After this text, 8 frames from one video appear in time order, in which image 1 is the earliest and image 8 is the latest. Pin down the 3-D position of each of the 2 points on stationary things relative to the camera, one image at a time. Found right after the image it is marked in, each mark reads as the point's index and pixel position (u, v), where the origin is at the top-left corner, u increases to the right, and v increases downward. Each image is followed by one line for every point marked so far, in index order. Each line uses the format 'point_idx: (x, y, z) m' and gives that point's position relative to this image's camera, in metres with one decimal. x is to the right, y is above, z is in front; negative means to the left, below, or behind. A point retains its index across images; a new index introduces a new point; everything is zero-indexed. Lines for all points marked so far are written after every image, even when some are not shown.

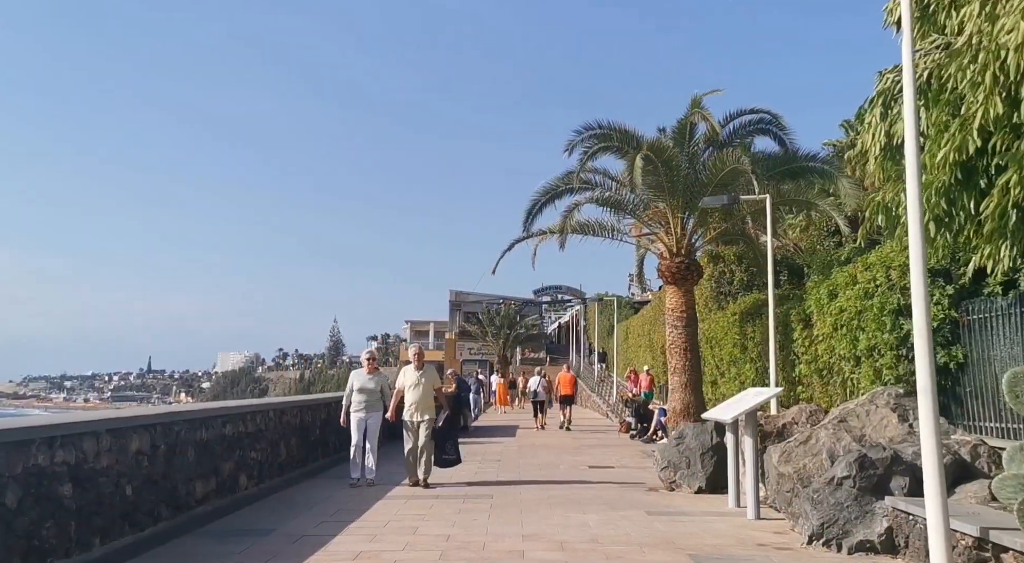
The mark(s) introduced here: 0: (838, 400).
0: (+5.2, -1.9, +12.7) m
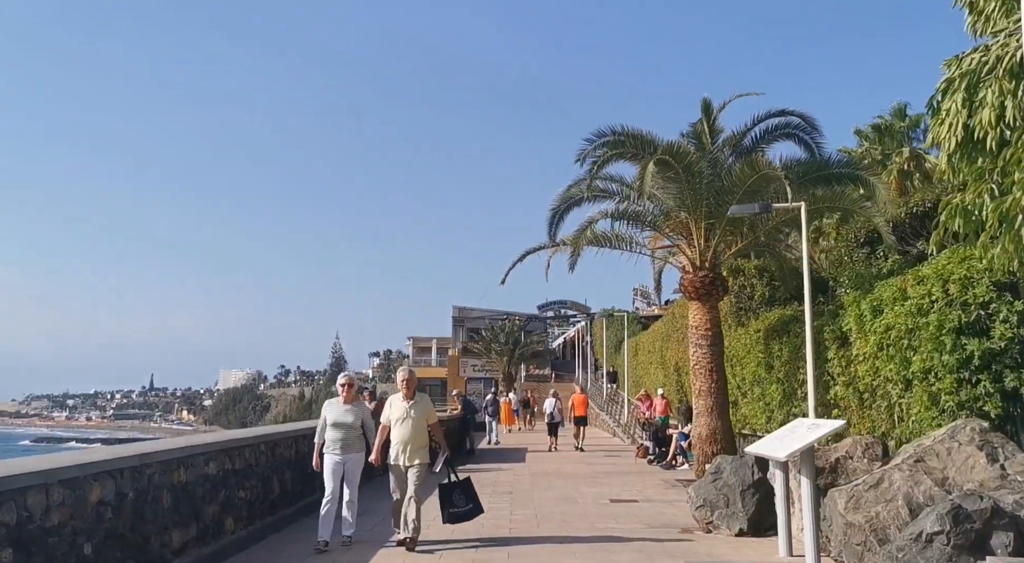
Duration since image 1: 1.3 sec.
0: (+5.4, -2.1, +11.6) m
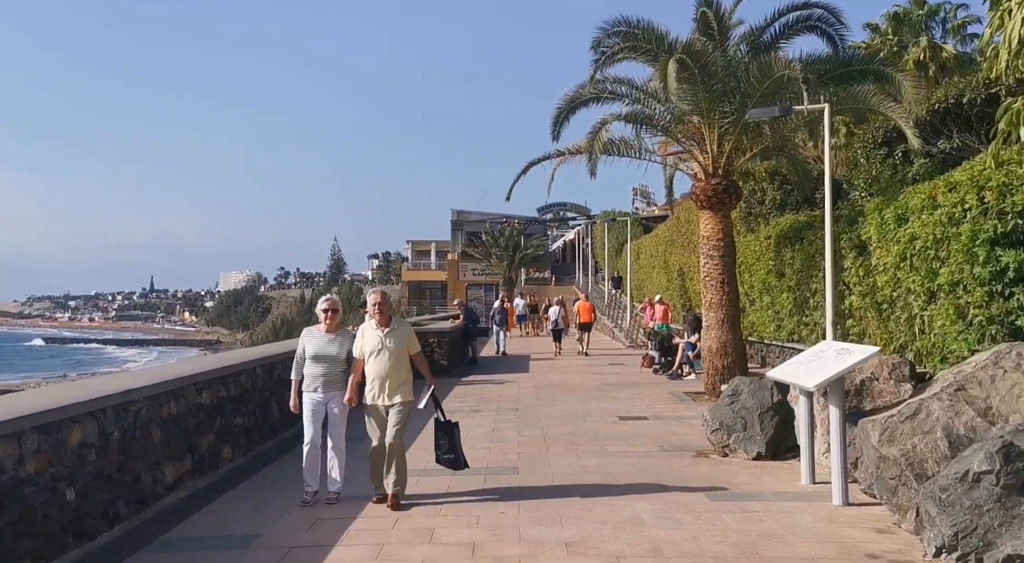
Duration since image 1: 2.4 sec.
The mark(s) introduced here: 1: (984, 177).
0: (+5.5, -0.8, +11.2) m
1: (+5.2, +1.2, +8.9) m
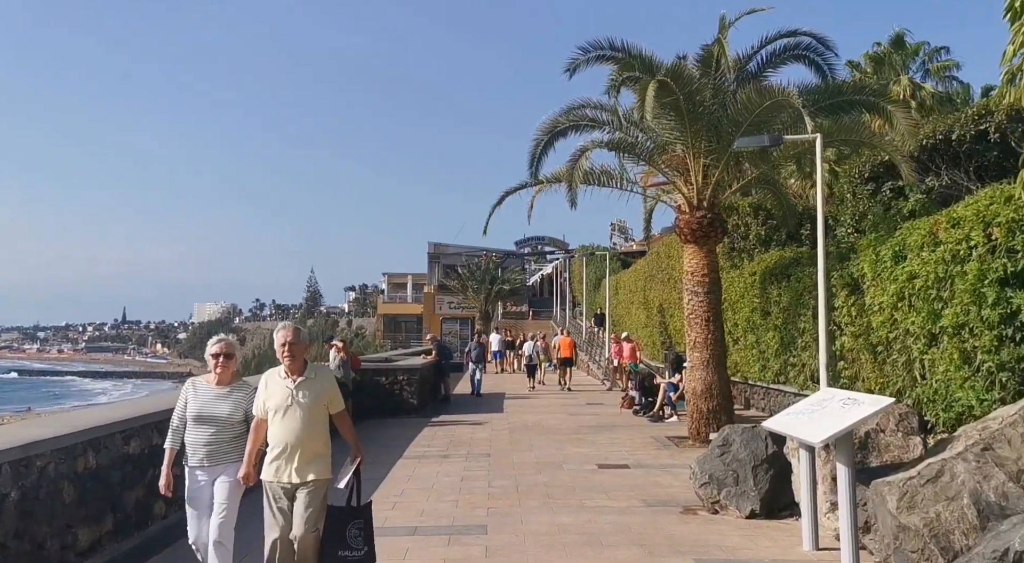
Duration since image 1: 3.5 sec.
0: (+5.1, -1.4, +10.5) m
1: (+4.9, +0.7, +8.2) m
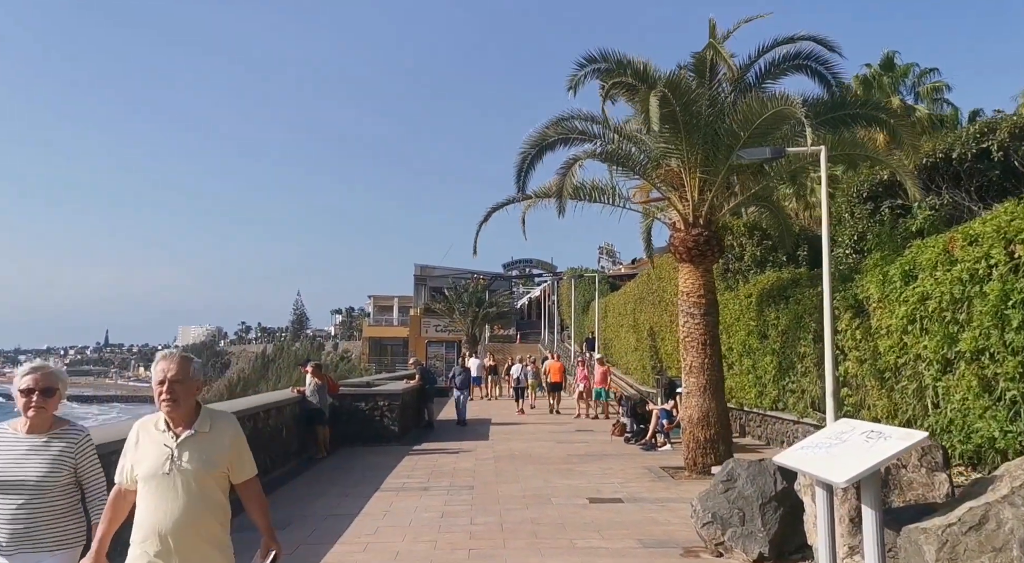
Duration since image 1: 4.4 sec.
0: (+4.9, -1.6, +9.8) m
1: (+4.8, +0.5, +7.7) m
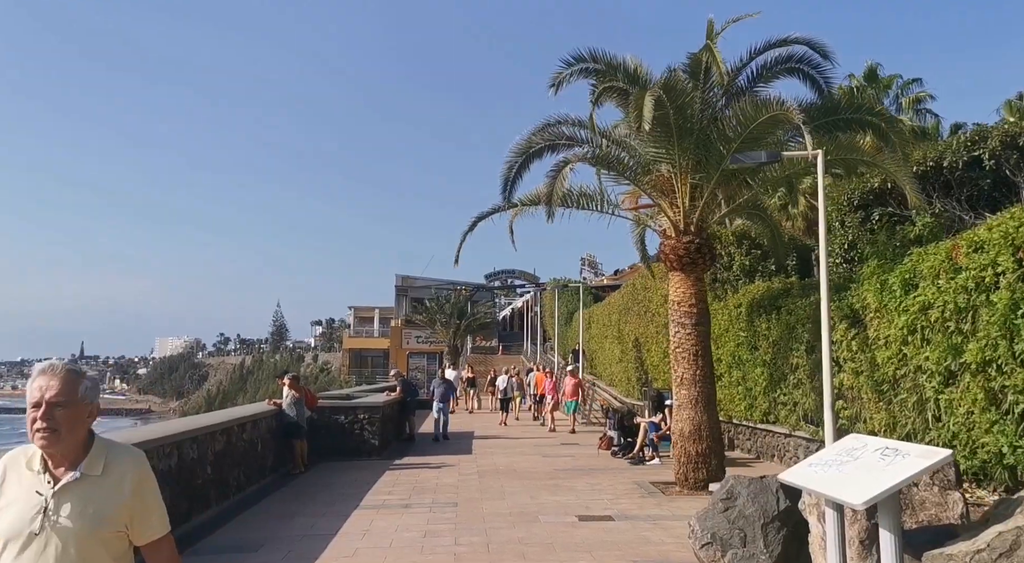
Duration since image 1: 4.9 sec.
0: (+4.7, -1.7, +9.5) m
1: (+4.7, +0.4, +7.4) m
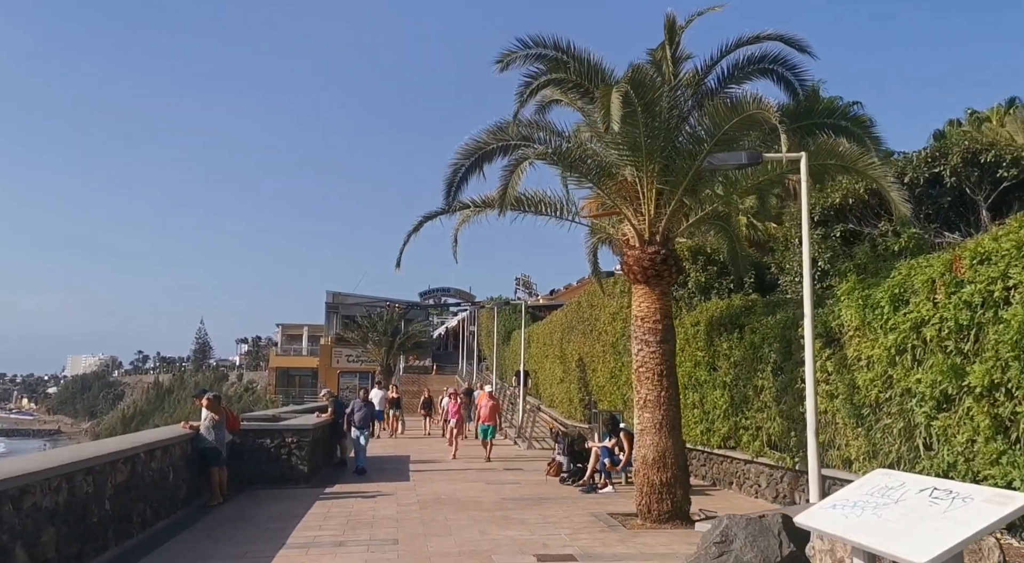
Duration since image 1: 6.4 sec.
0: (+4.2, -1.9, +8.8) m
1: (+4.4, +0.3, +6.7) m
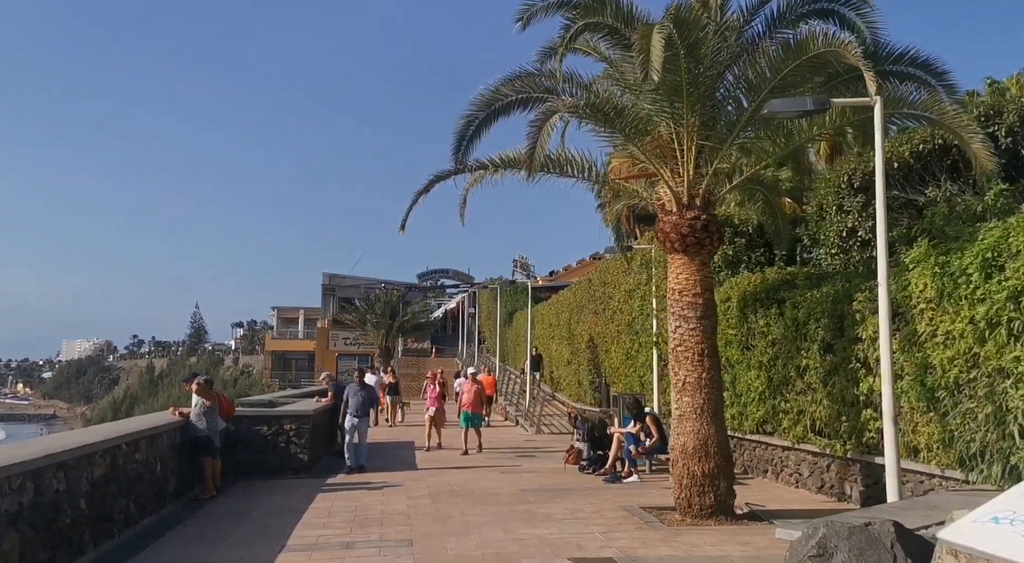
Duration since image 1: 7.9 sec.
0: (+4.5, -1.6, +7.7) m
1: (+4.7, +0.6, +5.6) m
